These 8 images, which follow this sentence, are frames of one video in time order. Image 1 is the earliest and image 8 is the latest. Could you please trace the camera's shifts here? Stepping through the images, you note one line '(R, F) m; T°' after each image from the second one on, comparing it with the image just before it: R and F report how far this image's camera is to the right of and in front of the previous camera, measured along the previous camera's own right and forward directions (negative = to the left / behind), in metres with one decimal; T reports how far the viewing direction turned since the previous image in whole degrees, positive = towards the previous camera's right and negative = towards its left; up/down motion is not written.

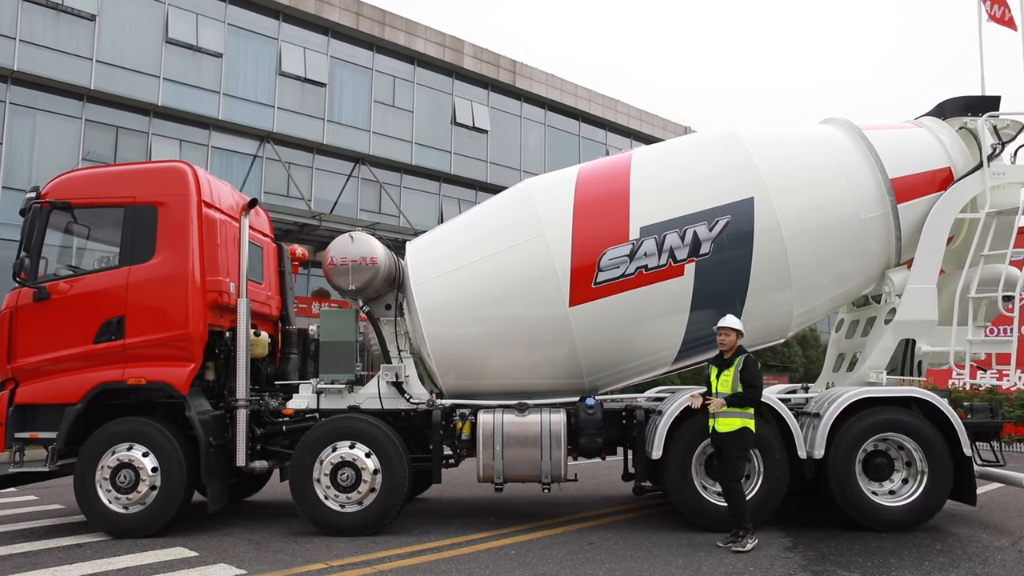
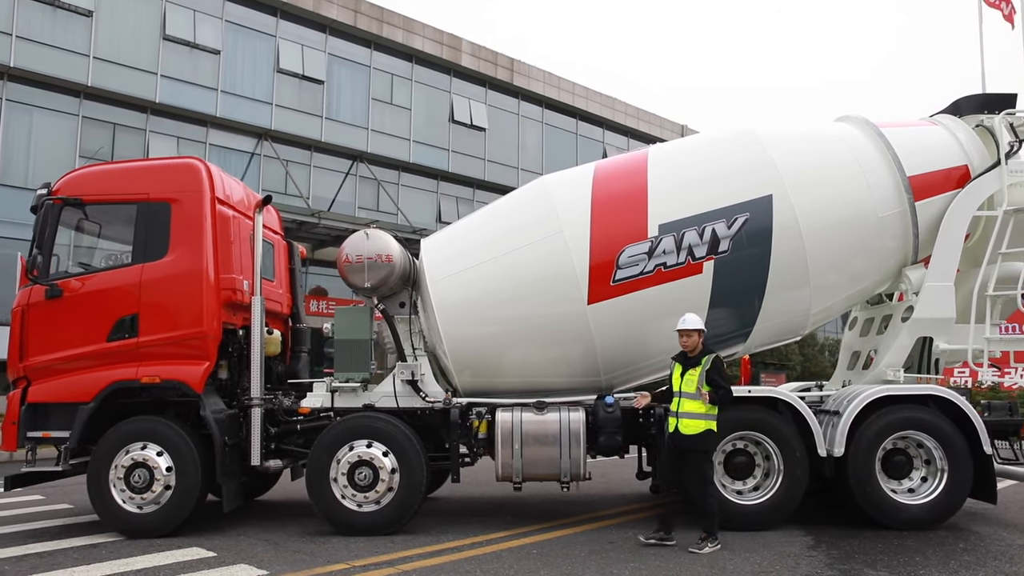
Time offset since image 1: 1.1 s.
(-0.2, 0.0) m; 0°
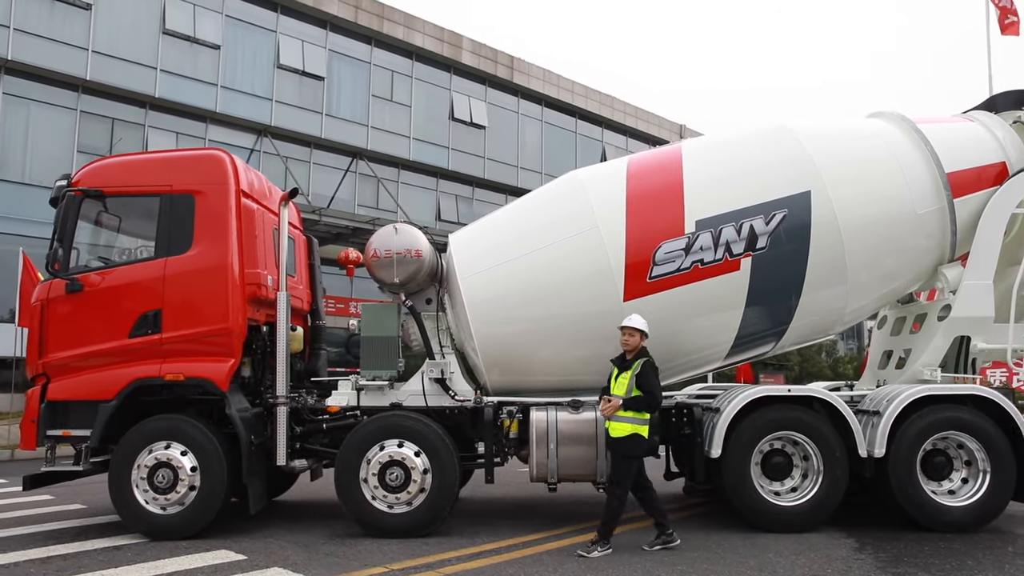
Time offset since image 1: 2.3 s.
(-0.4, +0.1) m; +1°
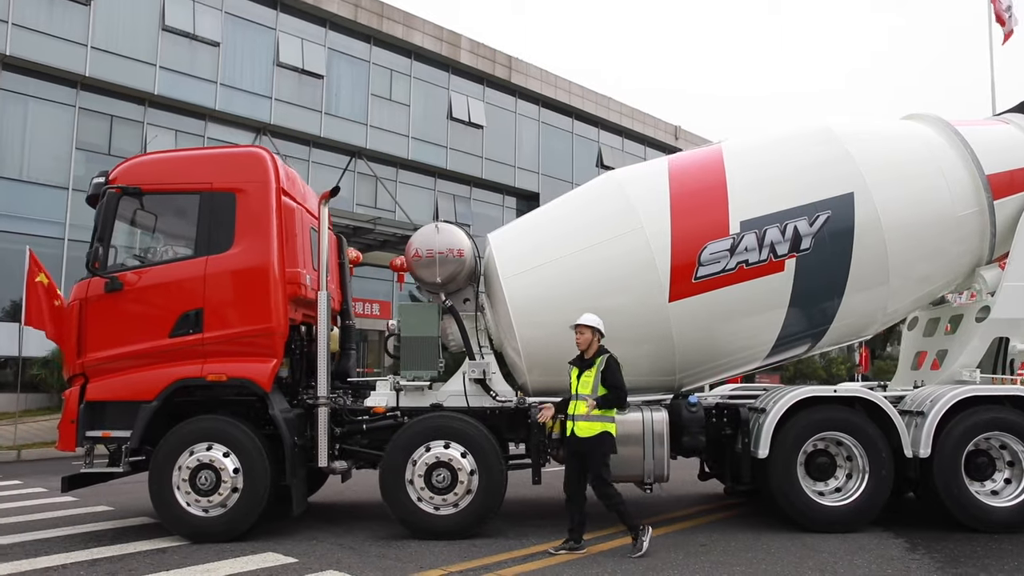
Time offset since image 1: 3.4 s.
(-0.5, 0.0) m; +1°
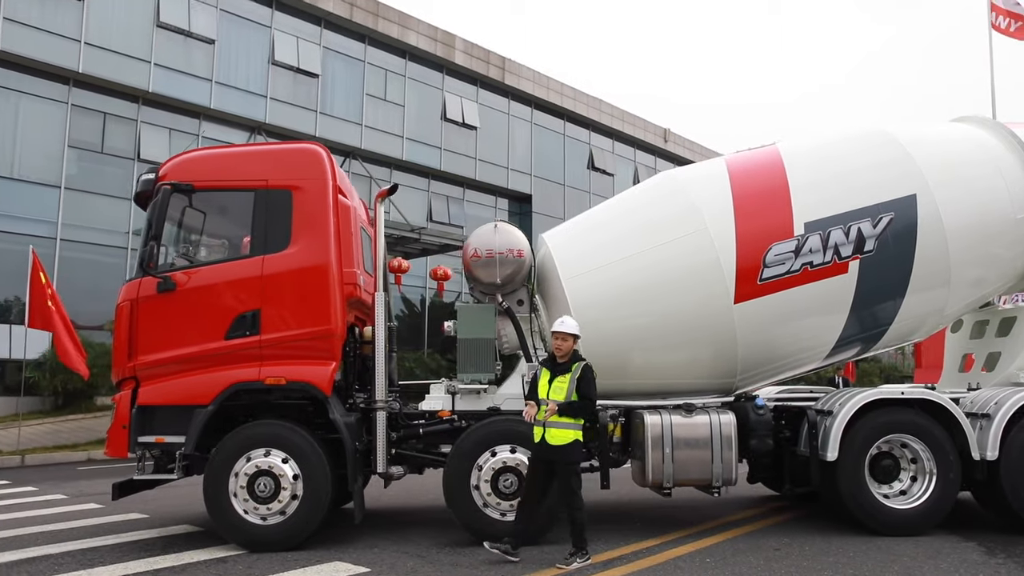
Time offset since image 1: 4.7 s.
(-0.7, +0.1) m; +2°
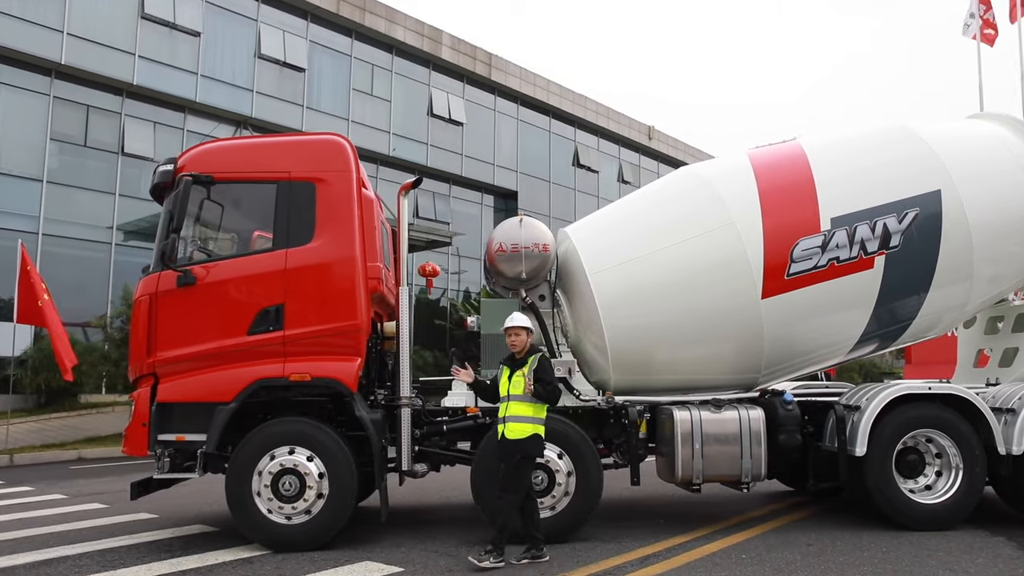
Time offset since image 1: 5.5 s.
(-0.4, +0.1) m; +2°
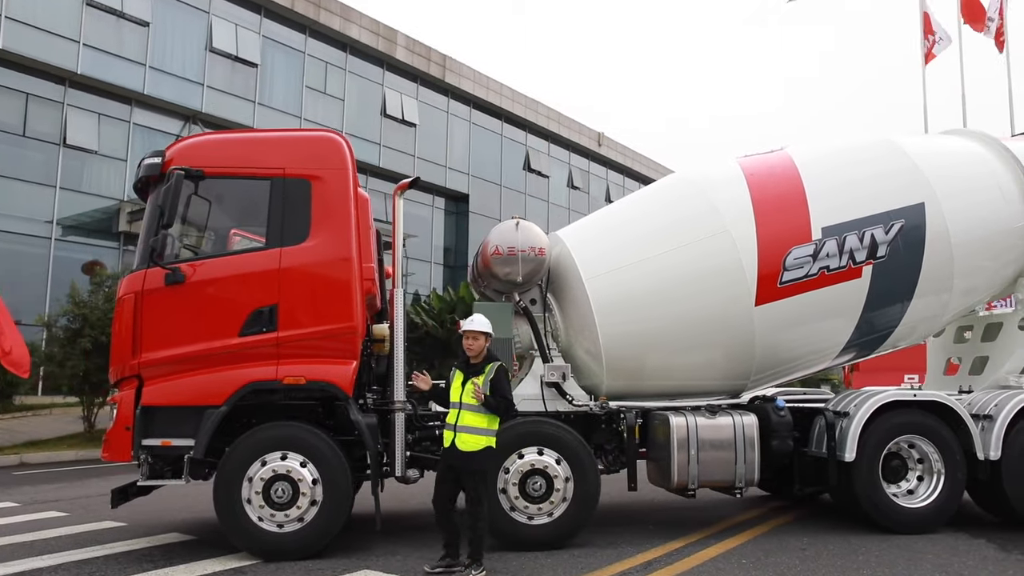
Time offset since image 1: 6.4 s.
(-0.5, +0.1) m; +4°
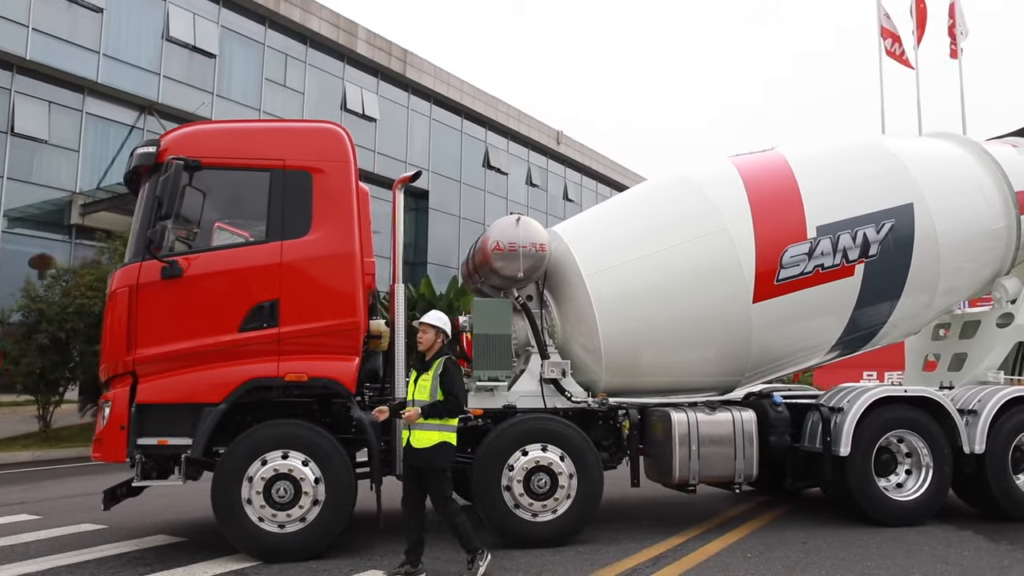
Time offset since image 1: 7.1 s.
(-0.4, +0.1) m; +4°
